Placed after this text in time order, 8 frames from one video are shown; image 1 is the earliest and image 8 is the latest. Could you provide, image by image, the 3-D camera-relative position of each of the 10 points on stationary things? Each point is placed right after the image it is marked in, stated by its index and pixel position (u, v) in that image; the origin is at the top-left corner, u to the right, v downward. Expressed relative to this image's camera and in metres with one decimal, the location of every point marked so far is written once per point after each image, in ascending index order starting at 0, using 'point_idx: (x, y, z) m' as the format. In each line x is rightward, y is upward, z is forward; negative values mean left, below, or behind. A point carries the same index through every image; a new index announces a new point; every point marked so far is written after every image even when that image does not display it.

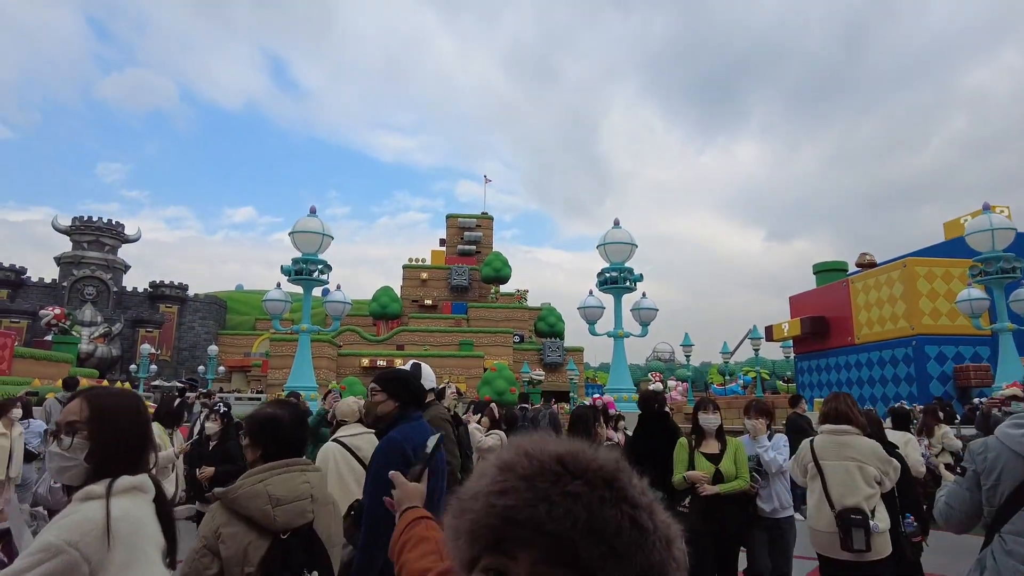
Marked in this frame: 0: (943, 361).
0: (+10.5, -1.9, +16.0) m
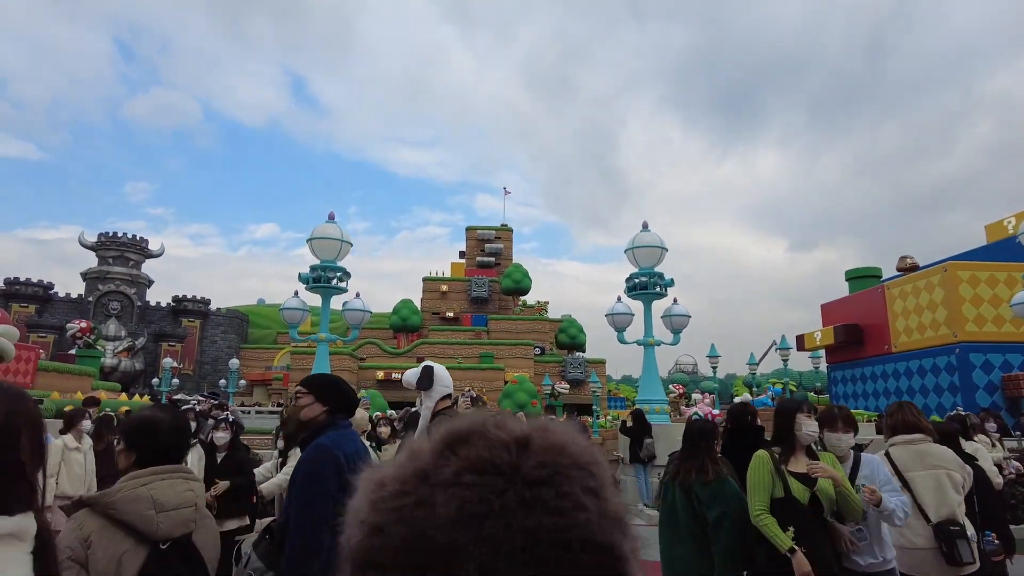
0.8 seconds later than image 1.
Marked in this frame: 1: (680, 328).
0: (+11.1, -2.0, +15.1) m
1: (+3.3, -0.8, +12.6) m
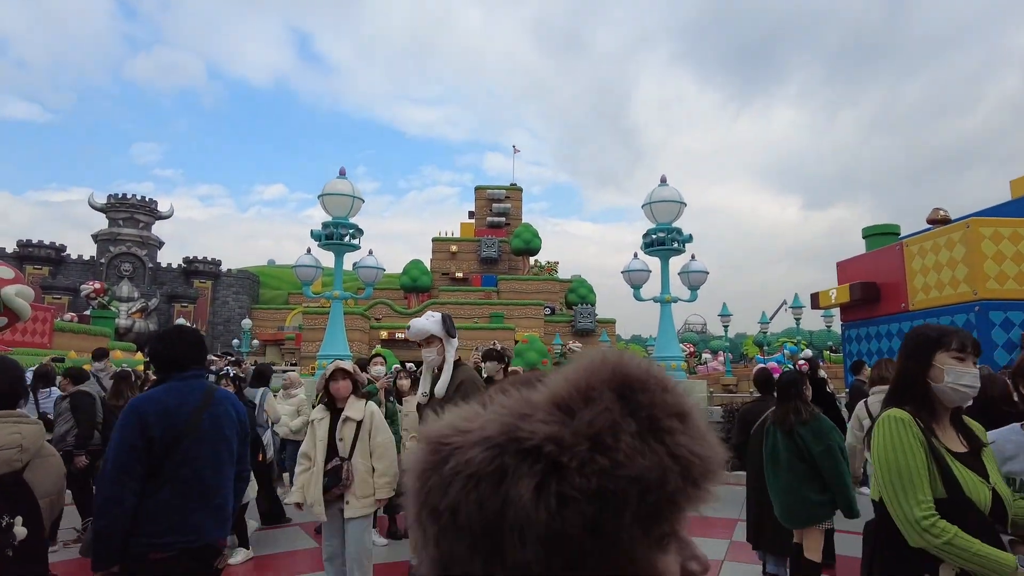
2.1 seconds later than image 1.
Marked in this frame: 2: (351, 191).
0: (+11.4, -0.9, +14.9) m
1: (+3.6, +0.1, +12.4) m
2: (-3.1, +1.9, +12.2) m
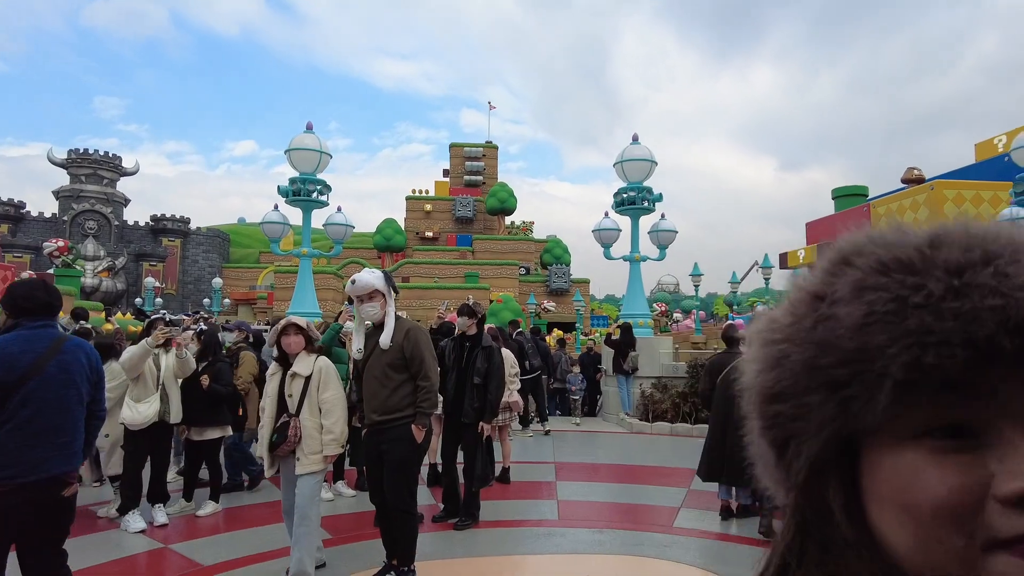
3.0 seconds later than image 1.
0: (+10.8, 0.0, +15.4) m
1: (+3.0, +0.9, +12.6) m
2: (-3.6, +2.7, +12.0) m
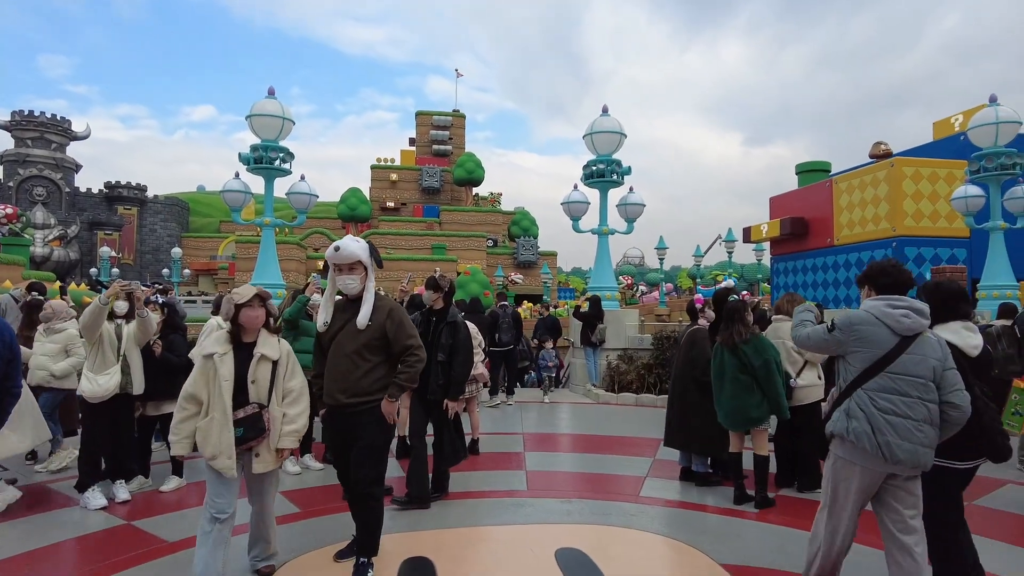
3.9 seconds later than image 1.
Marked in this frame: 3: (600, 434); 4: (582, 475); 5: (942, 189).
0: (+10.0, +0.6, +15.9) m
1: (+2.4, +1.4, +12.6) m
2: (-4.2, +3.2, +11.6) m
3: (+1.1, -1.8, +8.0) m
4: (+0.7, -1.8, +6.1) m
5: (+10.7, +2.5, +16.1) m
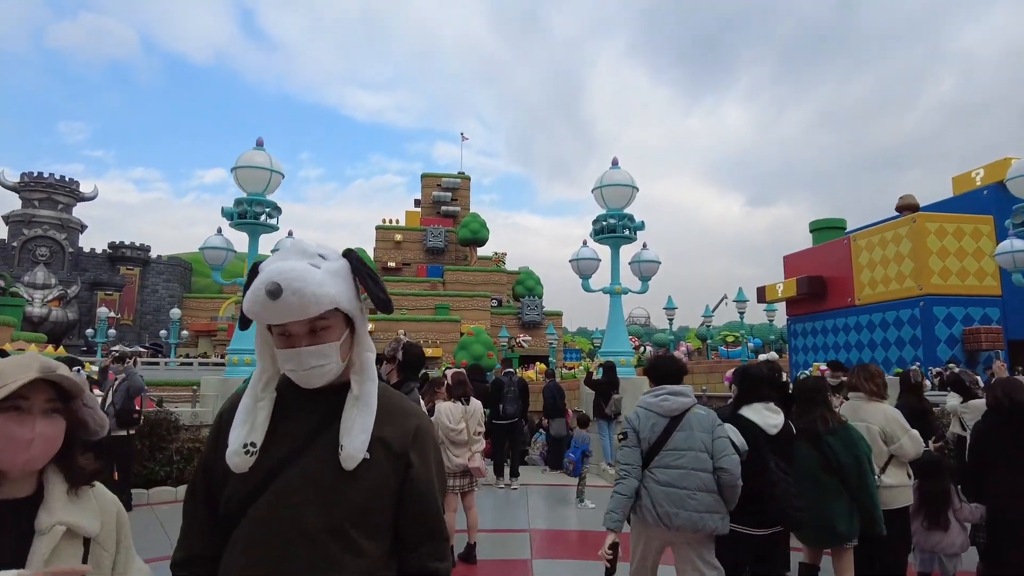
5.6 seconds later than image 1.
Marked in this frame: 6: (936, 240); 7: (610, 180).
0: (+10.1, -0.8, +14.7) m
1: (+2.5, +0.2, +11.6) m
2: (-4.1, +2.1, +10.8) m
3: (+1.1, -2.5, +6.7) m
4: (+0.7, -2.3, +4.9) m
5: (+10.8, +1.0, +15.1) m
6: (+9.8, +1.1, +14.8) m
7: (+1.8, +1.9, +11.5) m
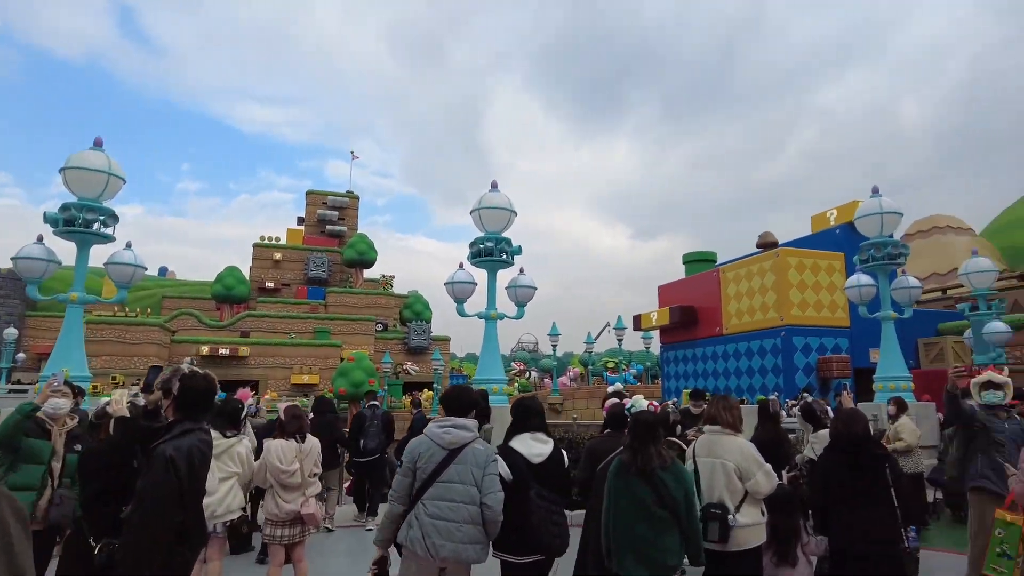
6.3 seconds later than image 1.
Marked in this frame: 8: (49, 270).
0: (+7.2, -1.6, +15.7) m
1: (+0.3, -0.2, +11.4) m
2: (-6.1, +1.8, +9.6) m
3: (-0.3, -2.8, +6.2) m
4: (-0.4, -2.5, +4.3) m
5: (+7.9, +0.2, +16.2) m
6: (+7.0, +0.3, +15.8) m
7: (-0.4, +1.5, +11.2) m
8: (-7.2, +0.3, +10.1) m
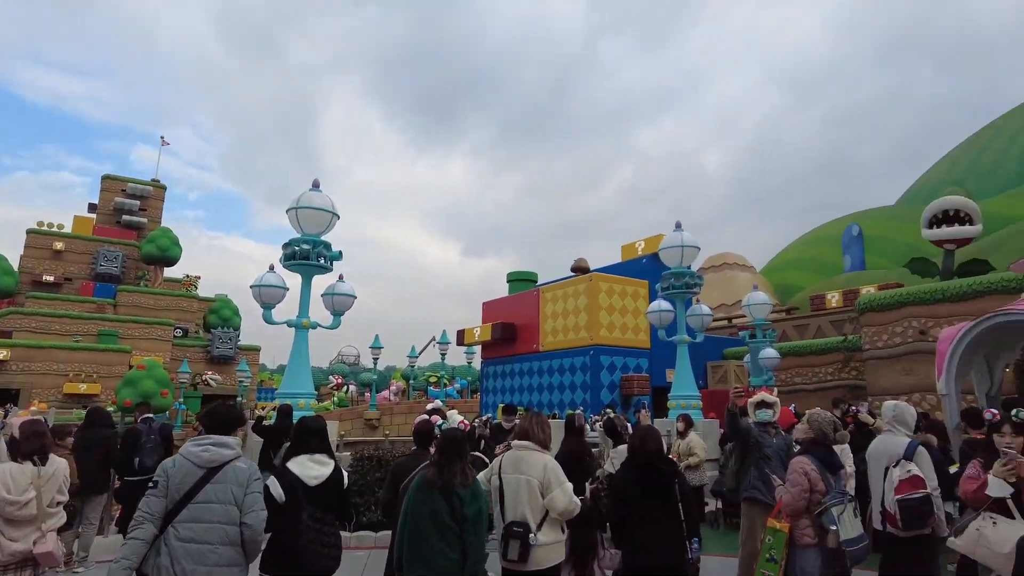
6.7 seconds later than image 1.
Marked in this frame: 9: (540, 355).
0: (+2.7, -2.2, +16.7) m
1: (-2.8, -0.4, +10.8) m
2: (-8.4, +2.1, +7.5) m
3: (-2.1, -2.8, +5.6) m
4: (-1.7, -2.5, +3.8) m
5: (+3.3, -0.4, +17.5) m
6: (+2.5, -0.2, +16.8) m
7: (-3.3, +1.4, +10.5) m
8: (-9.7, +0.6, +7.6) m
9: (+0.9, -2.0, +18.7) m
